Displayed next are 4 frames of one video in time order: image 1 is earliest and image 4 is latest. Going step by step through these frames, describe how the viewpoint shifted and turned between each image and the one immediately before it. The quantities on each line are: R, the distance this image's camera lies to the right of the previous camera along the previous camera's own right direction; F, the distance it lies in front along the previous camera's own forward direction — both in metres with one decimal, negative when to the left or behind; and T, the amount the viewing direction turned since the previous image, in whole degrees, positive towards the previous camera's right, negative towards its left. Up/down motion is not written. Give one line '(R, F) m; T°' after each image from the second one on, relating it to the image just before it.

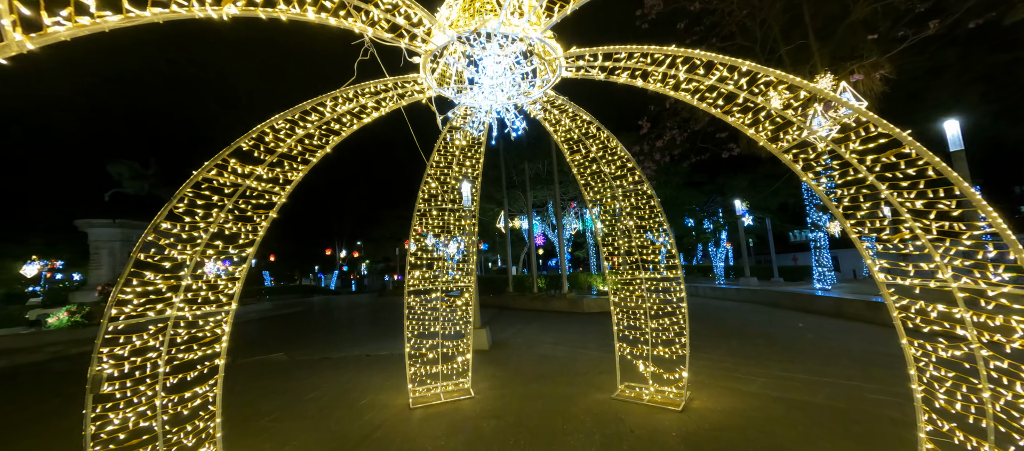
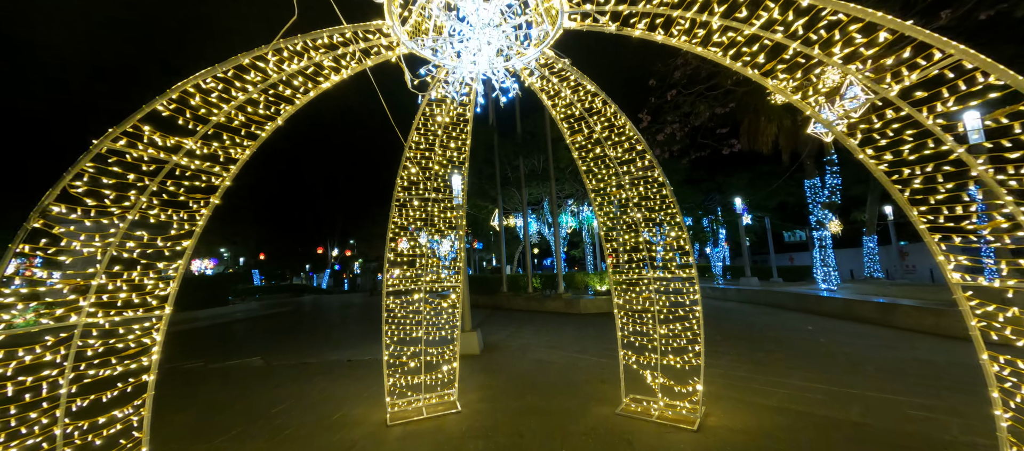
(0.0, +0.5) m; +1°
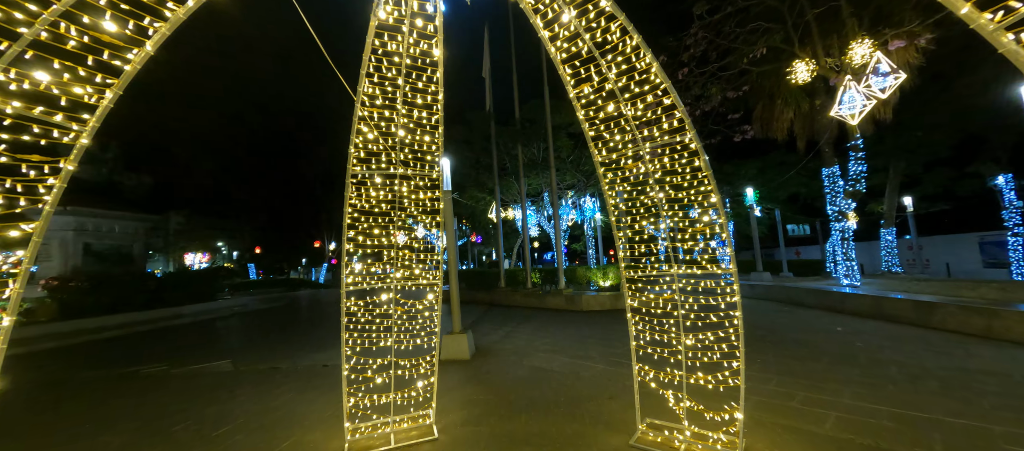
(+0.1, +0.9) m; 0°
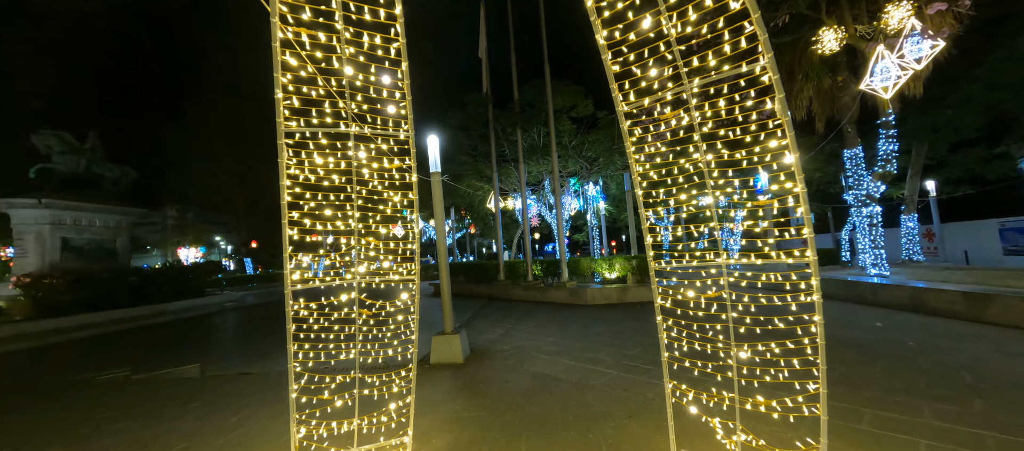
(0.0, +0.8) m; 0°
